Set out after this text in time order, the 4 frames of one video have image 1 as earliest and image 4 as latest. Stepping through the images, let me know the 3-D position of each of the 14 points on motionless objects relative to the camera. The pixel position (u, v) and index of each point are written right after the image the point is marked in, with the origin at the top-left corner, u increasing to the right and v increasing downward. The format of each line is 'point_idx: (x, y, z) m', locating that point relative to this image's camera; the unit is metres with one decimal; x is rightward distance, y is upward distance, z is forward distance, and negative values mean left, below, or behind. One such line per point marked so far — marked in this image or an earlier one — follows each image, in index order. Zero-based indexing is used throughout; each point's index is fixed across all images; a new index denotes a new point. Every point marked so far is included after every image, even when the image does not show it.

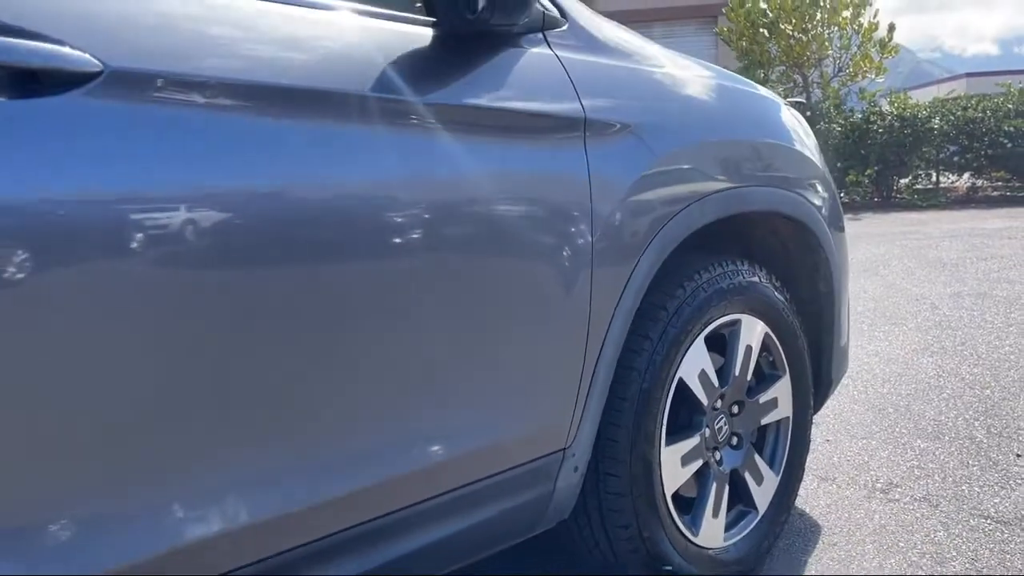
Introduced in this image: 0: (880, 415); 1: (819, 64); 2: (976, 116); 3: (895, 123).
0: (+1.6, -0.6, +3.8) m
1: (+5.4, +4.0, +15.1) m
2: (+7.7, +2.9, +14.2) m
3: (+6.4, +2.7, +14.2) m
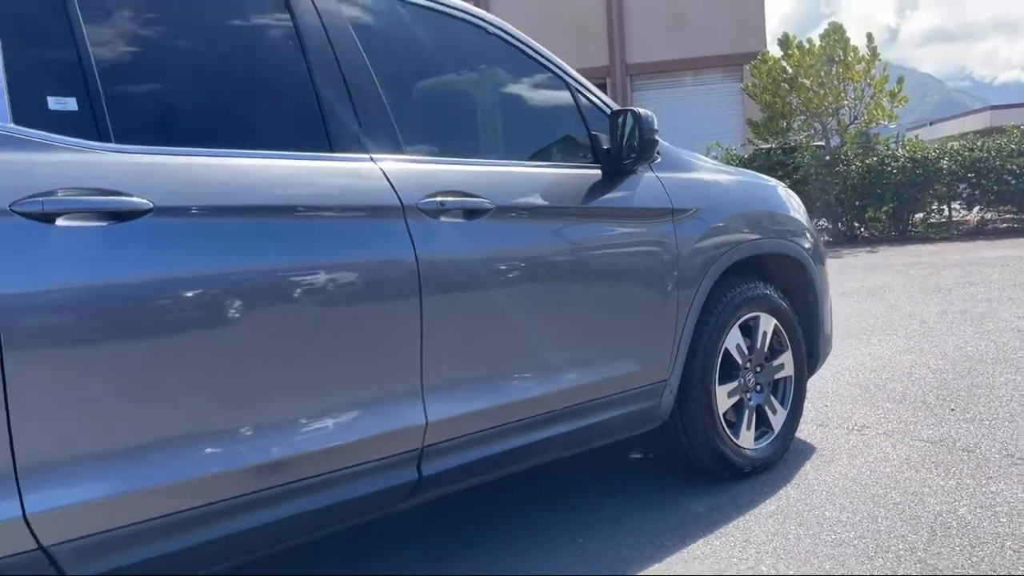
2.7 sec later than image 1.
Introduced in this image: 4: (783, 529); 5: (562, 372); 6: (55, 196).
0: (+2.3, -0.7, +5.5) m
1: (+6.4, +3.4, +16.8) m
2: (+8.6, +2.4, +15.8) m
3: (+7.3, +2.3, +15.8) m
4: (+1.1, -1.0, +3.4) m
5: (+0.2, -0.3, +3.3) m
6: (-1.1, +0.2, +2.0) m
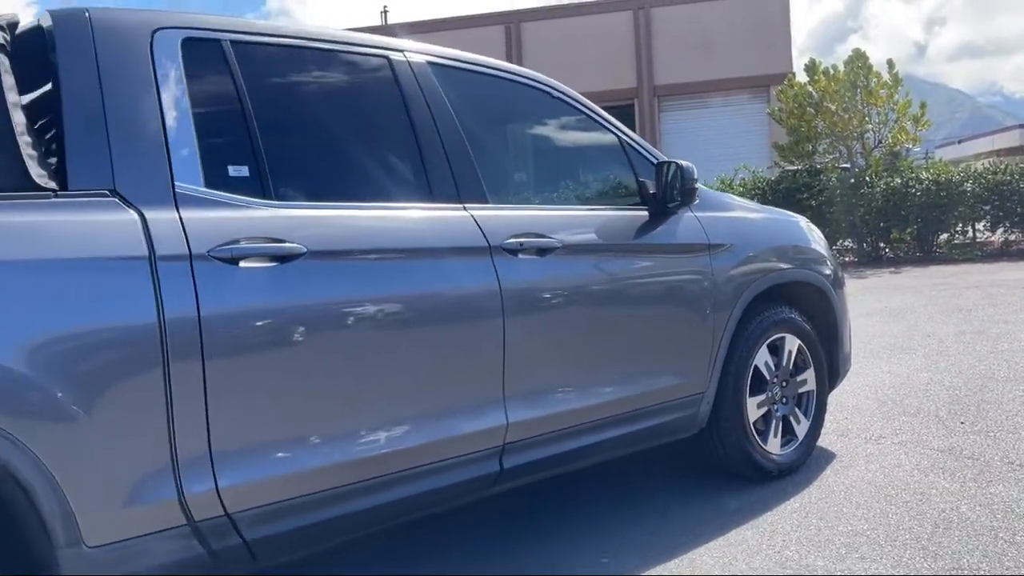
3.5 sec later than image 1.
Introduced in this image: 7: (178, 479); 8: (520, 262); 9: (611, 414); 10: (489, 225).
0: (+2.6, -0.8, +6.0) m
1: (+7.1, +3.1, +17.3) m
2: (+9.3, +2.0, +16.2) m
3: (+8.0, +1.9, +16.2) m
4: (+1.4, -1.1, +4.0) m
5: (+0.5, -0.4, +3.9) m
6: (-0.9, +0.1, +2.7) m
7: (-1.0, -0.6, +2.5) m
8: (0.0, +0.1, +3.4) m
9: (+0.4, -0.6, +3.9) m
10: (-0.1, +0.3, +3.4) m
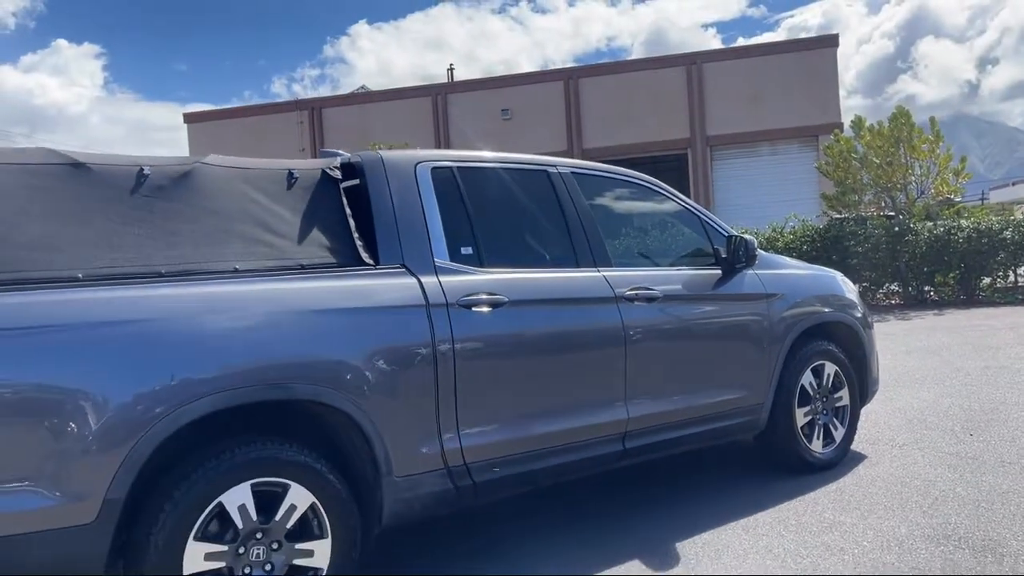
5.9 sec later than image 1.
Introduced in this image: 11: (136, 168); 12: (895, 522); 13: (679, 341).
0: (+3.4, -1.2, +7.4) m
1: (+8.5, +2.2, +18.6) m
2: (+10.7, +1.2, +17.3) m
3: (+9.3, +1.1, +17.4) m
4: (+2.1, -1.3, +5.4) m
5: (+1.2, -0.7, +5.4) m
6: (-0.2, 0.0, +4.3) m
7: (-0.3, -0.7, +4.2) m
8: (+0.7, -0.1, +5.0) m
9: (+1.2, -0.8, +5.4) m
10: (+0.6, 0.0, +5.0) m
11: (-1.7, +0.5, +3.9) m
12: (+2.2, -1.3, +4.9) m
13: (+1.0, -0.3, +5.2) m
